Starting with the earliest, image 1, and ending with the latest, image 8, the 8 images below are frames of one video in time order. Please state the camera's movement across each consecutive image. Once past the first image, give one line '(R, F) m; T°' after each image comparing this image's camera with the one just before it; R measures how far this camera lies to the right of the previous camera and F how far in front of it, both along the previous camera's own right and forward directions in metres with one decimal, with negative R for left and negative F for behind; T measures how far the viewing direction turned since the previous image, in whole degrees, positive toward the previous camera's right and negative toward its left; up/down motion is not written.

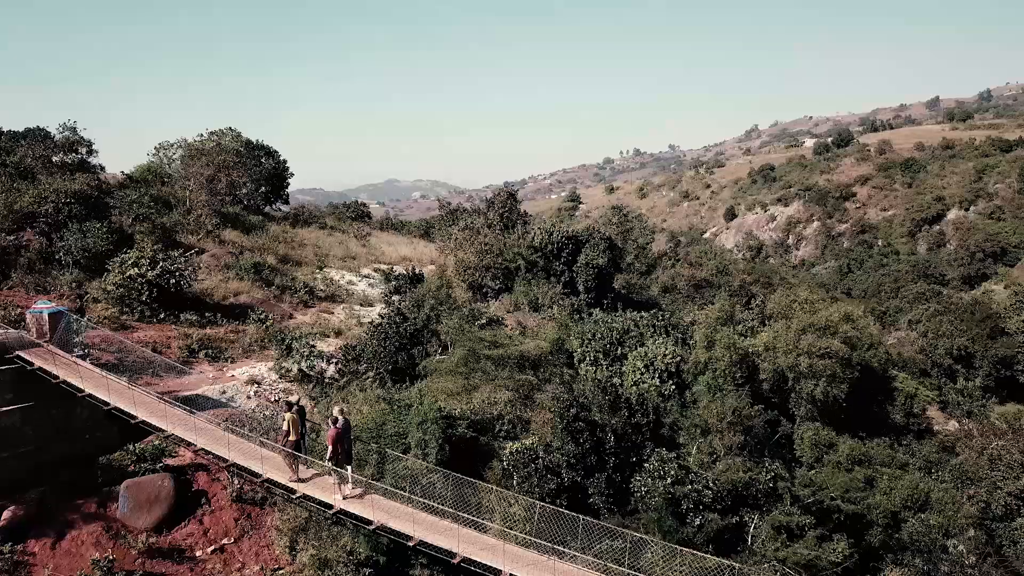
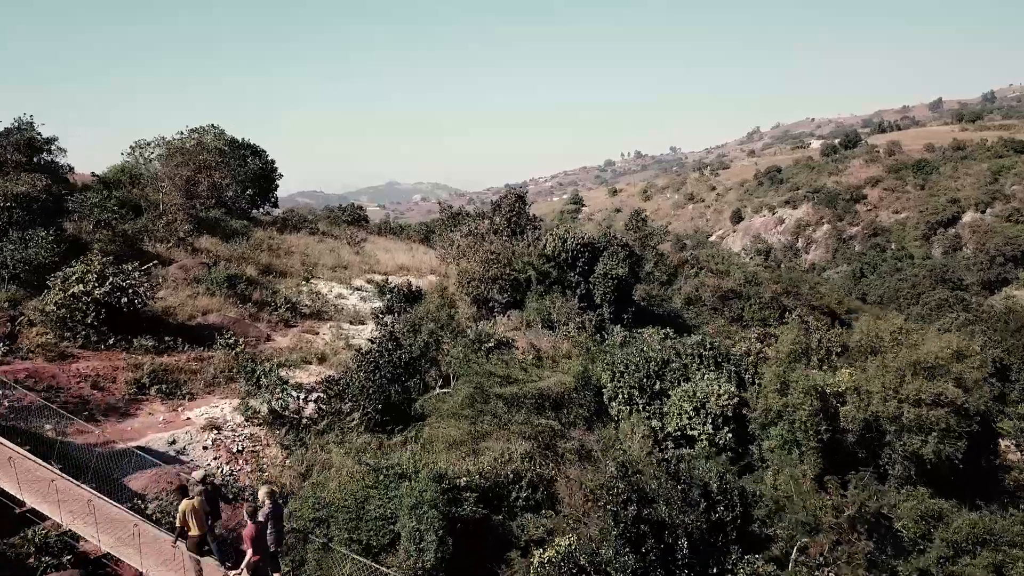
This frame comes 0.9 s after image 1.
(-0.1, +1.9) m; 0°
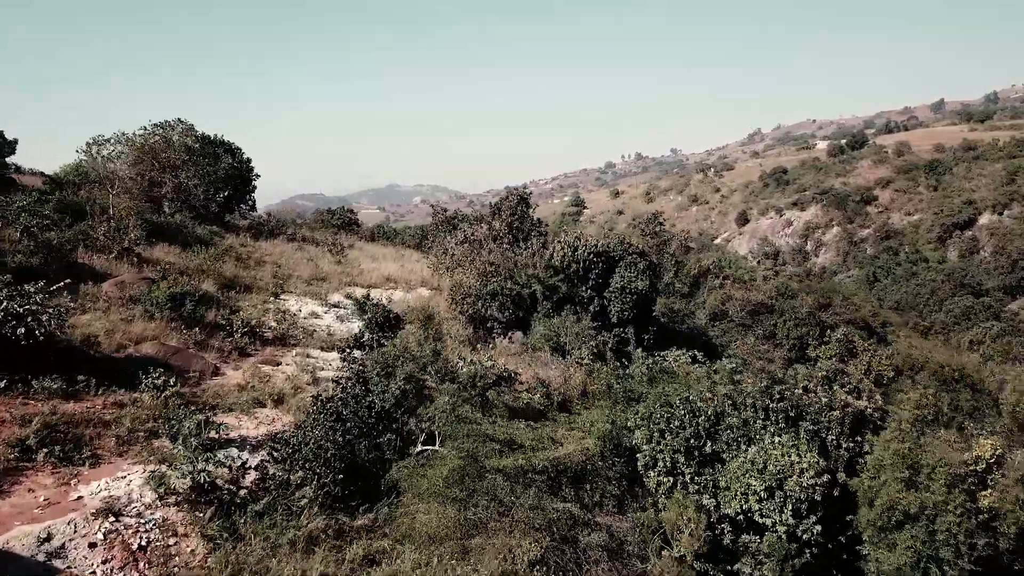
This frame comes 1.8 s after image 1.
(0.0, +2.2) m; 0°
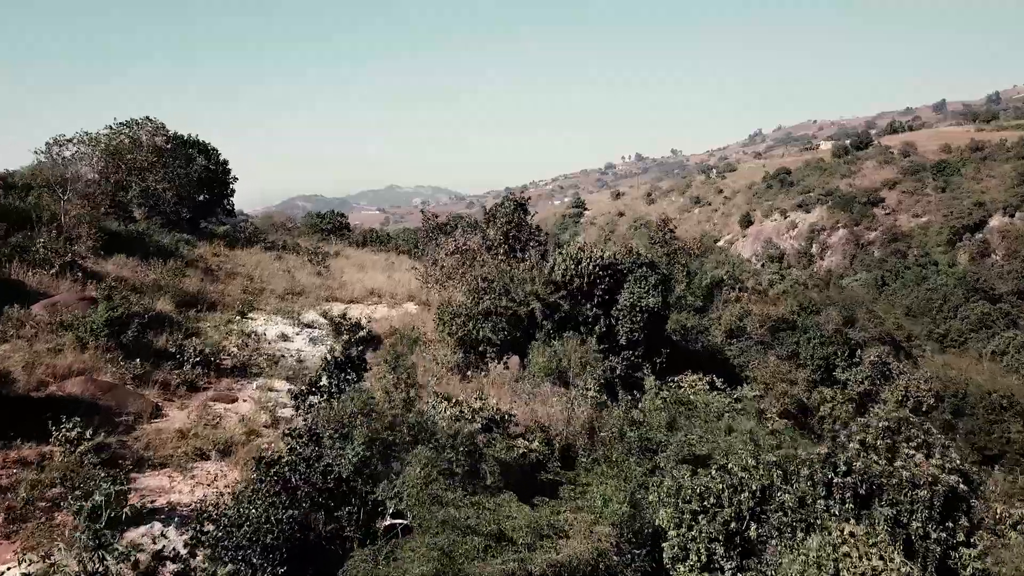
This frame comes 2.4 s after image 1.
(+0.1, +1.5) m; 0°
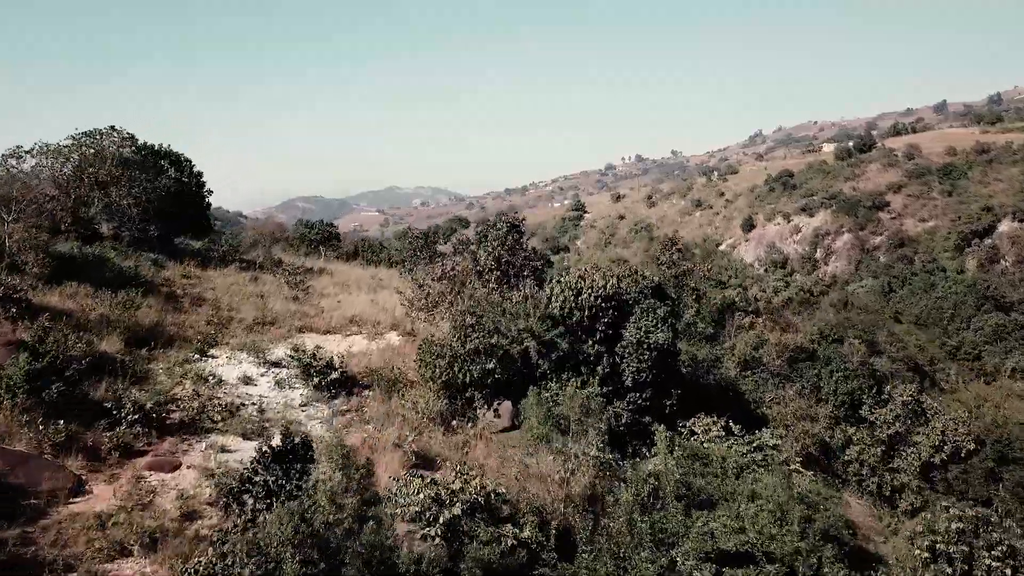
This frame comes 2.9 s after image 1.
(+0.1, +1.3) m; 0°
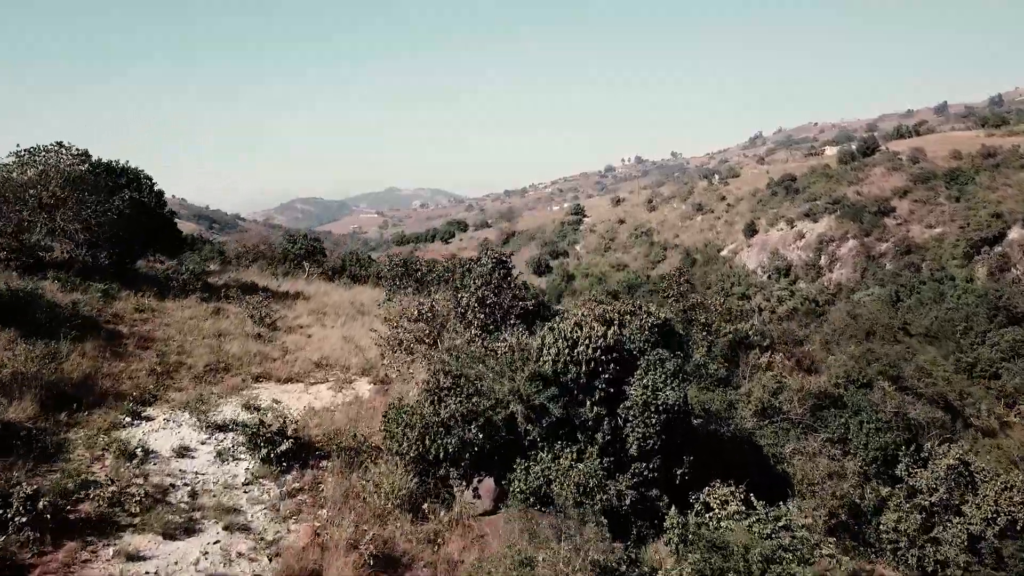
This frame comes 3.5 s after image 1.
(+0.1, +1.6) m; 0°
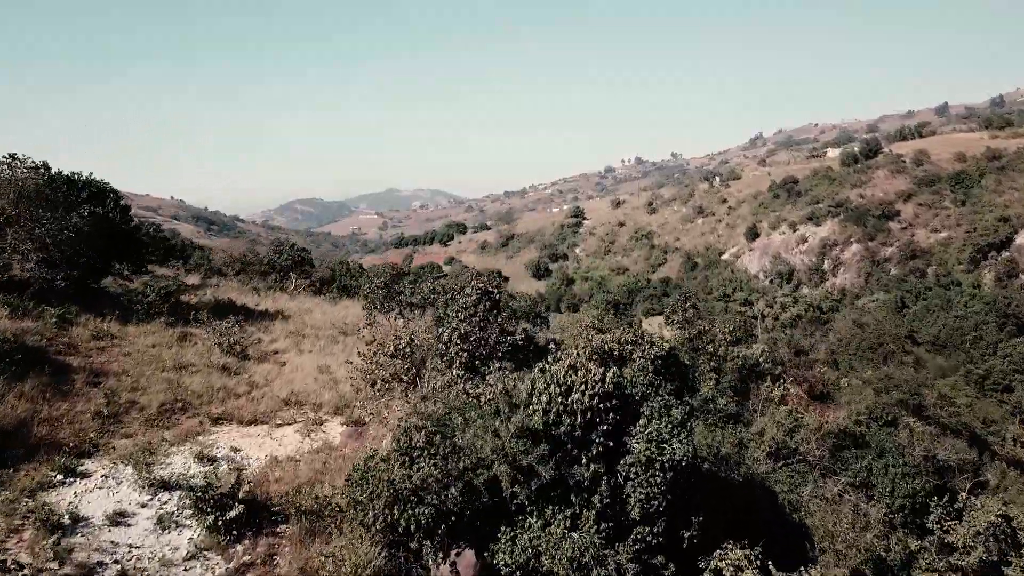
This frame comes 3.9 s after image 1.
(+0.1, +1.1) m; 0°
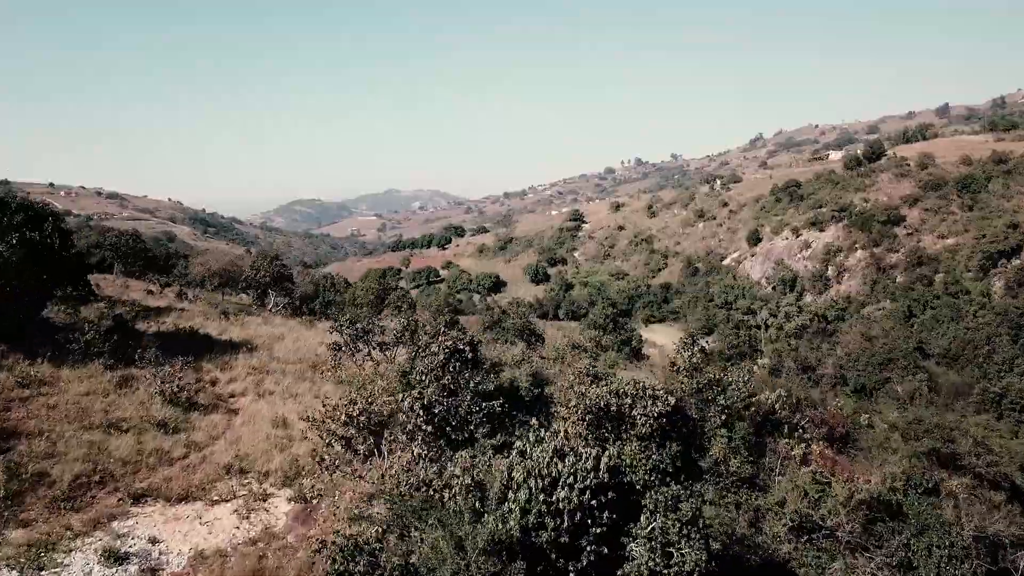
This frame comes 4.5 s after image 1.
(+0.2, +1.6) m; 0°
